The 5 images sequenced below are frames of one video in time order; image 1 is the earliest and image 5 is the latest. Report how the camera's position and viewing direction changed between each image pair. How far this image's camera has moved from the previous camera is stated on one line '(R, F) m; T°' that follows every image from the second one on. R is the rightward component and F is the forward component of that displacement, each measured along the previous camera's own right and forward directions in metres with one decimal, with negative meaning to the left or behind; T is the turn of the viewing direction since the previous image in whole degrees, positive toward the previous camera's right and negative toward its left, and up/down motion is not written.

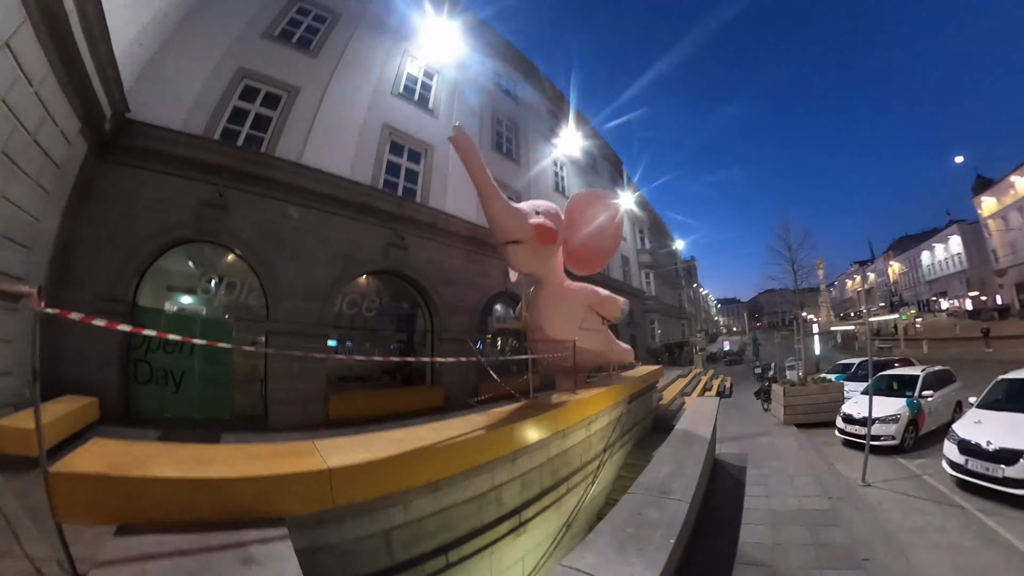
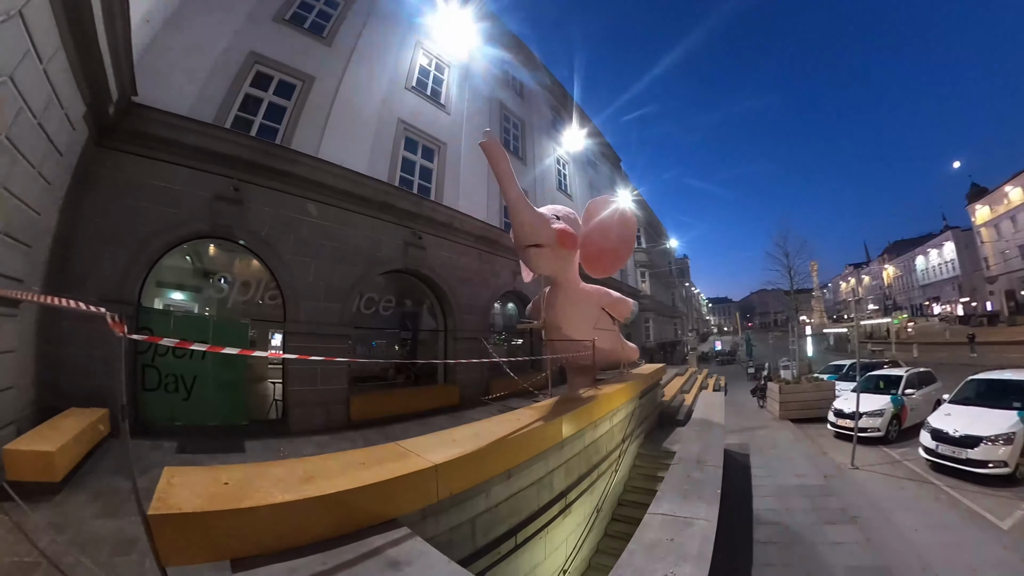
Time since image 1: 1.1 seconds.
(-0.8, +0.2) m; +3°
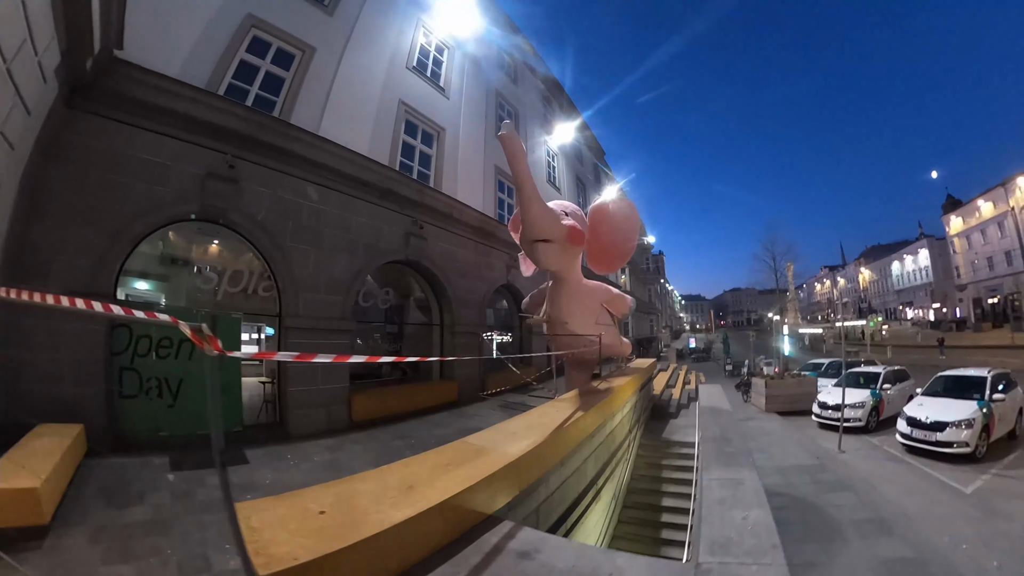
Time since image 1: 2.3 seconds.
(-0.8, +0.3) m; +5°
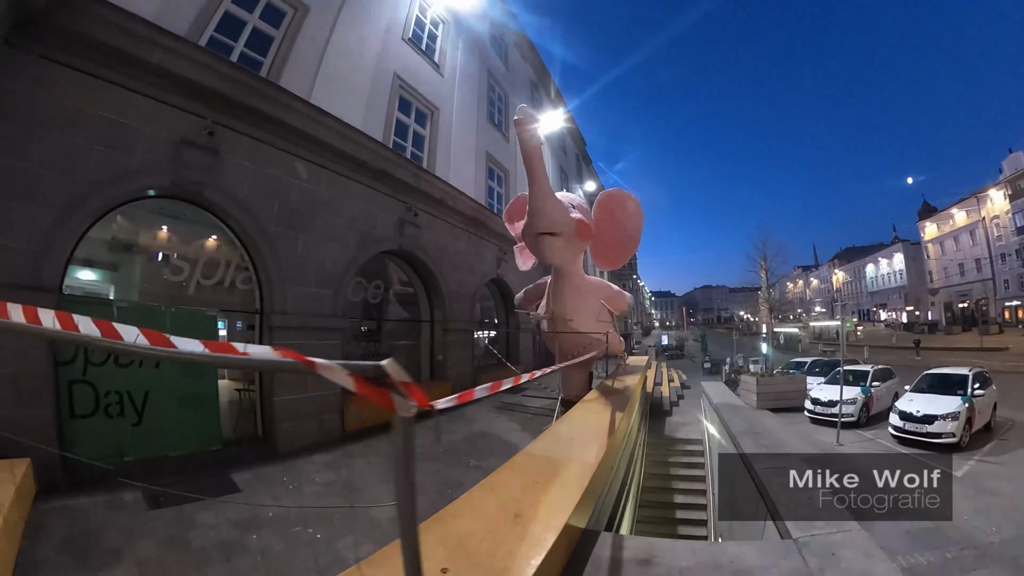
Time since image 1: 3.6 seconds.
(-0.8, +0.5) m; +5°
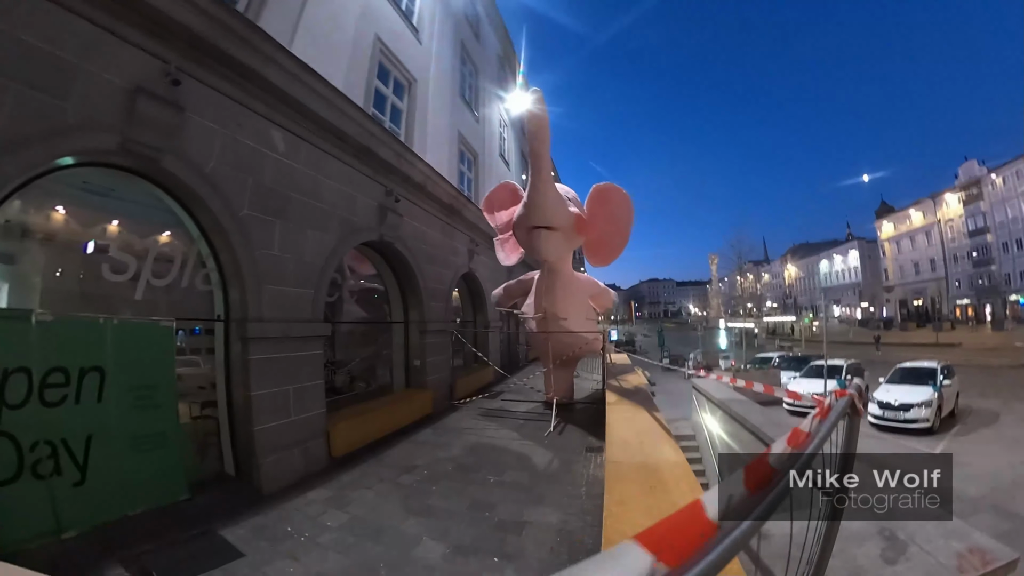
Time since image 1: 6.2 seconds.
(-1.0, +0.7) m; +8°
